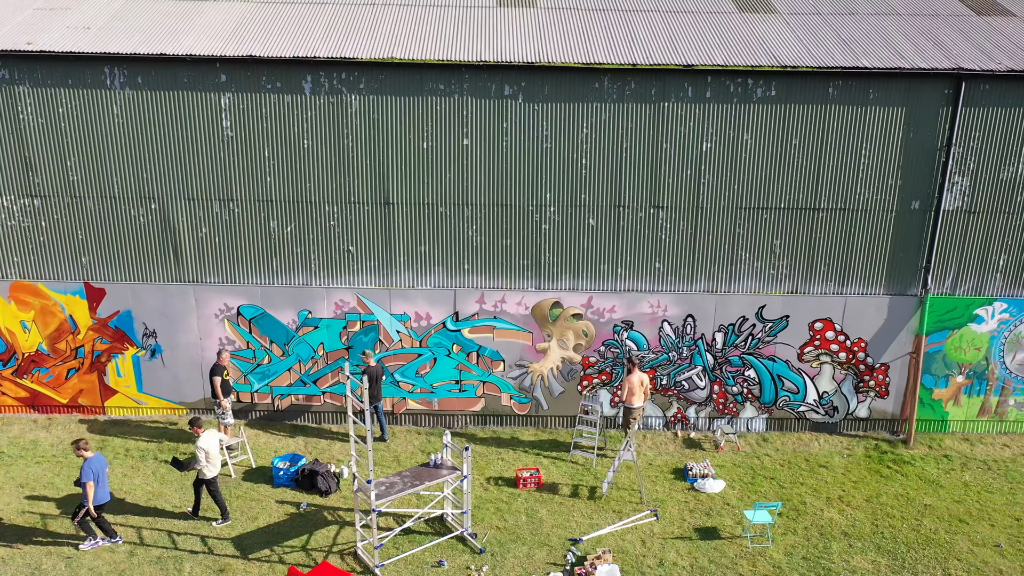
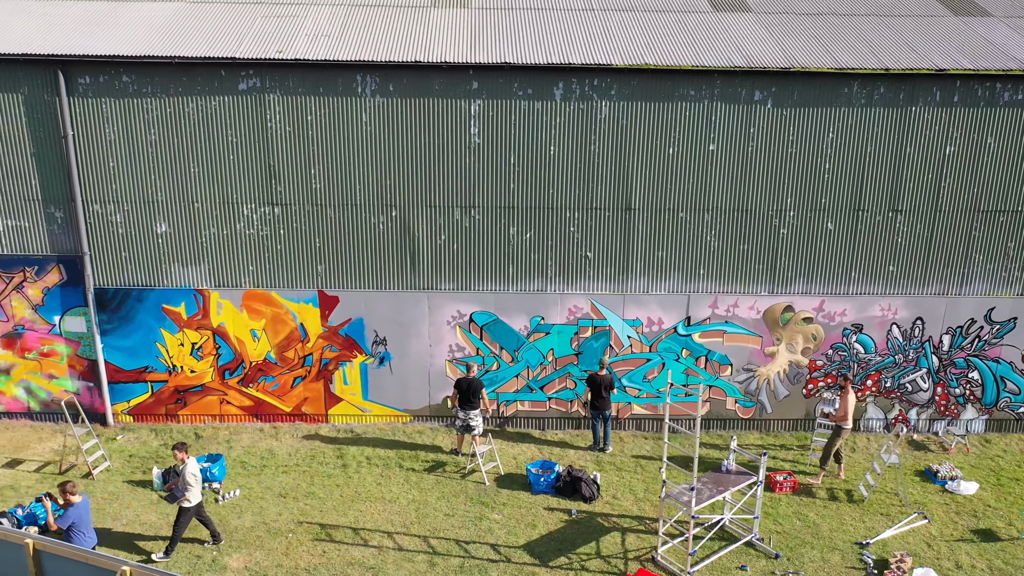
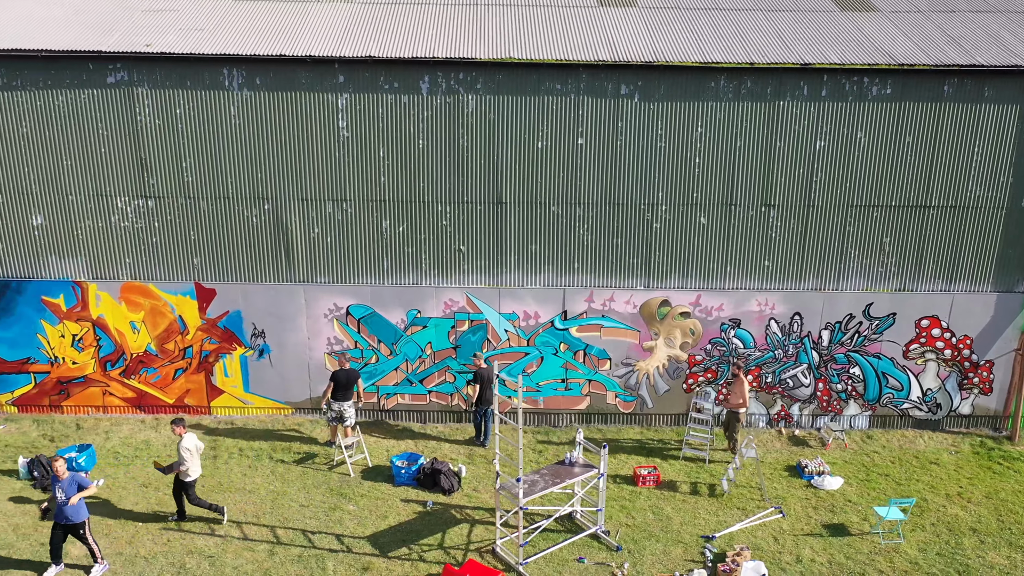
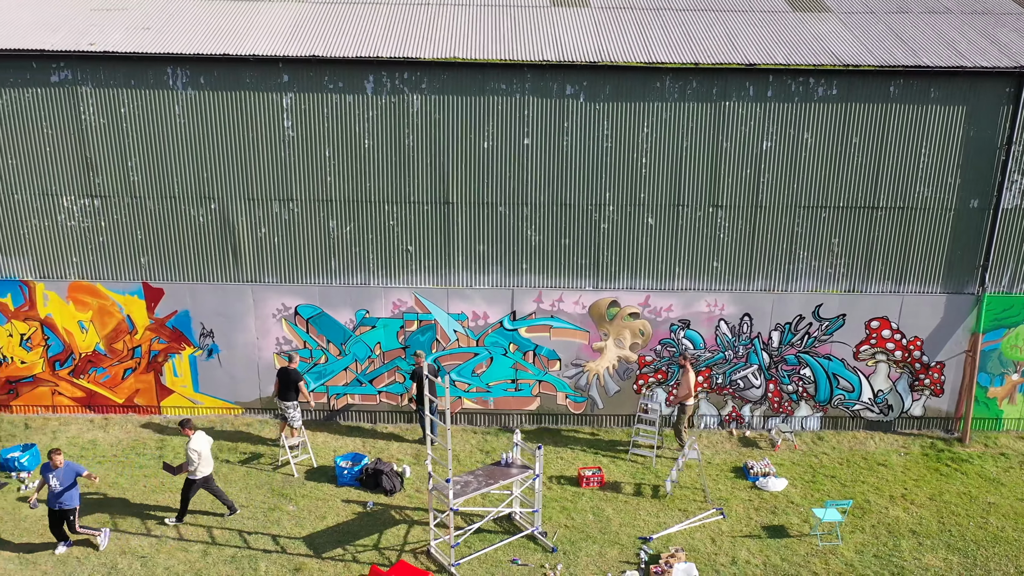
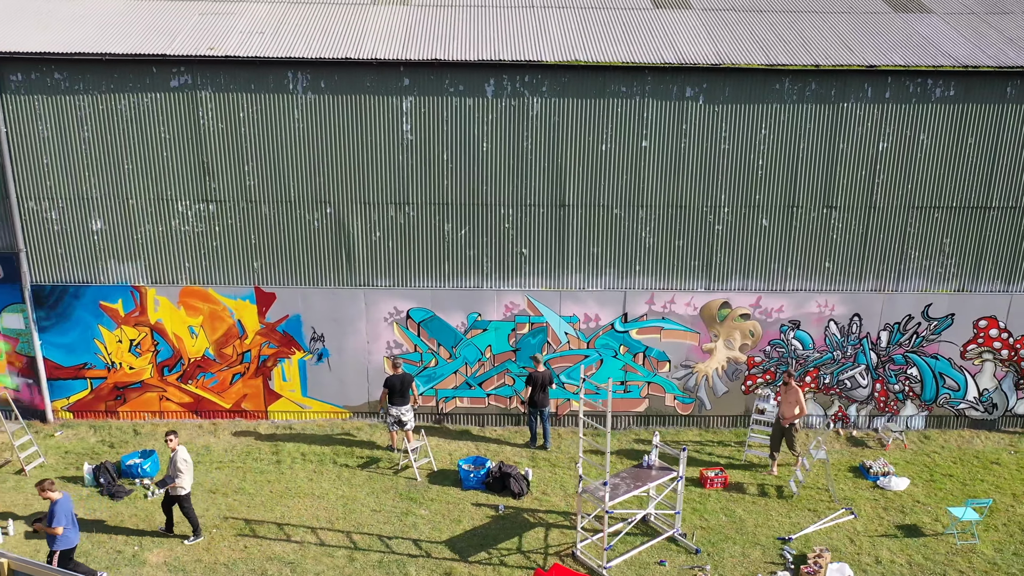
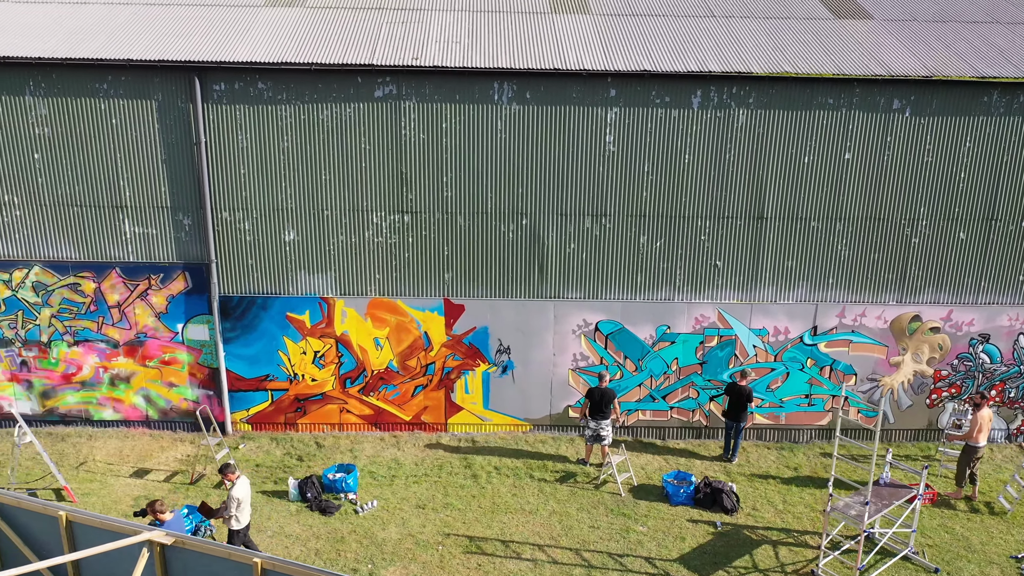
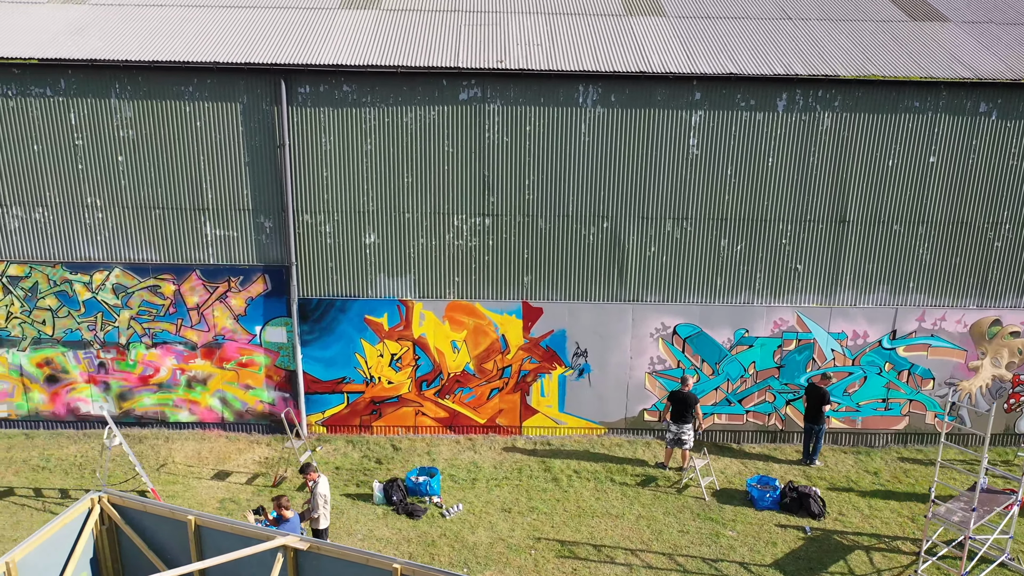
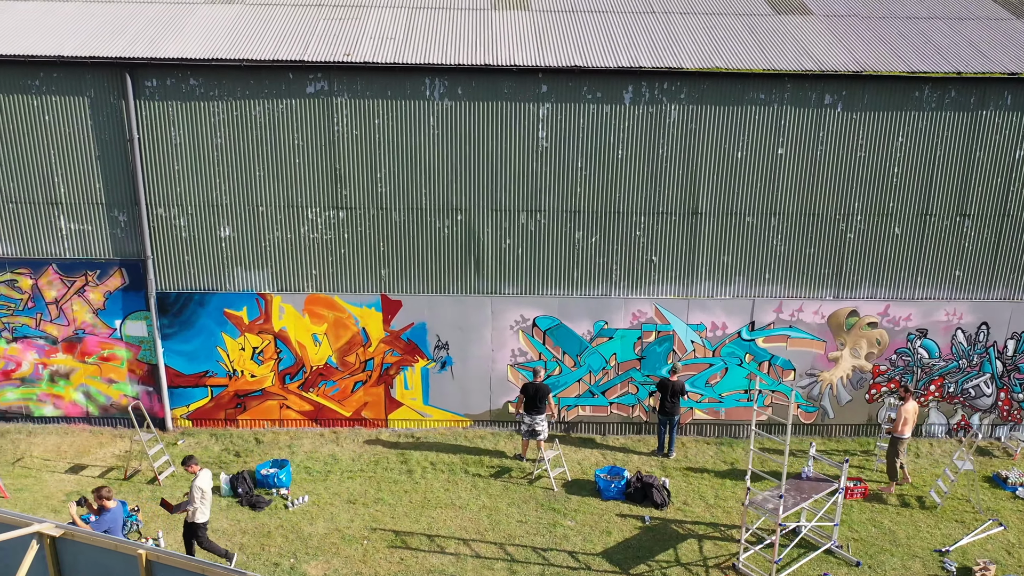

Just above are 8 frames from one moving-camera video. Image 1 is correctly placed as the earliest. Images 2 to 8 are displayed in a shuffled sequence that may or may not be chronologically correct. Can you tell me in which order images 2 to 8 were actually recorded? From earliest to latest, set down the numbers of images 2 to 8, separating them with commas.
4, 3, 5, 2, 8, 6, 7
